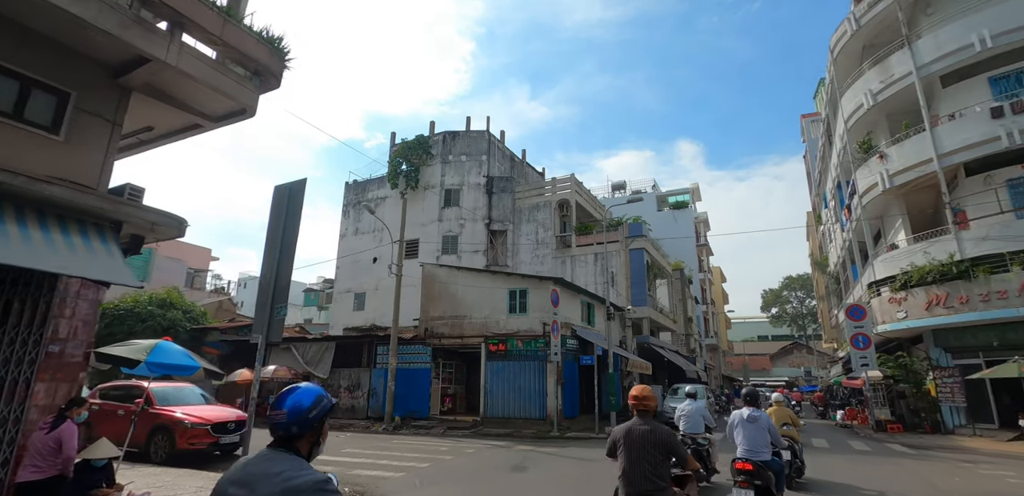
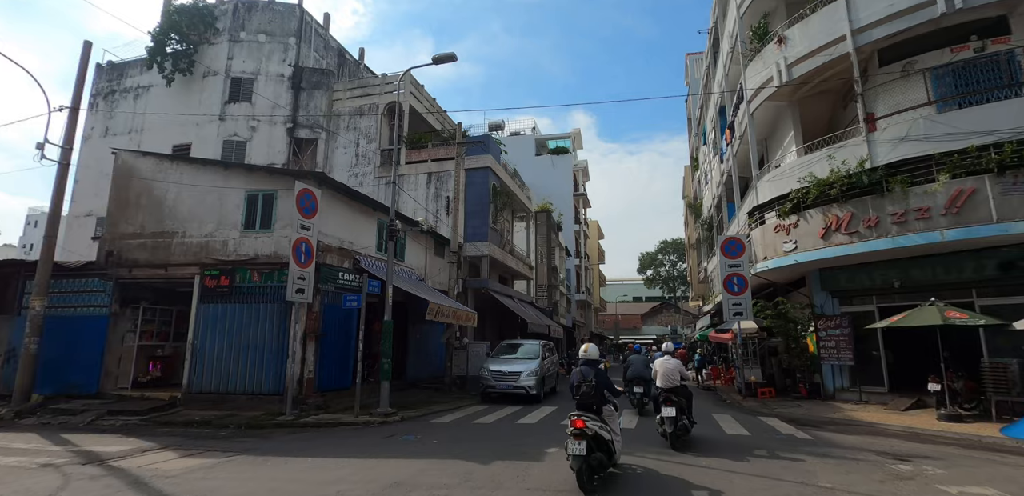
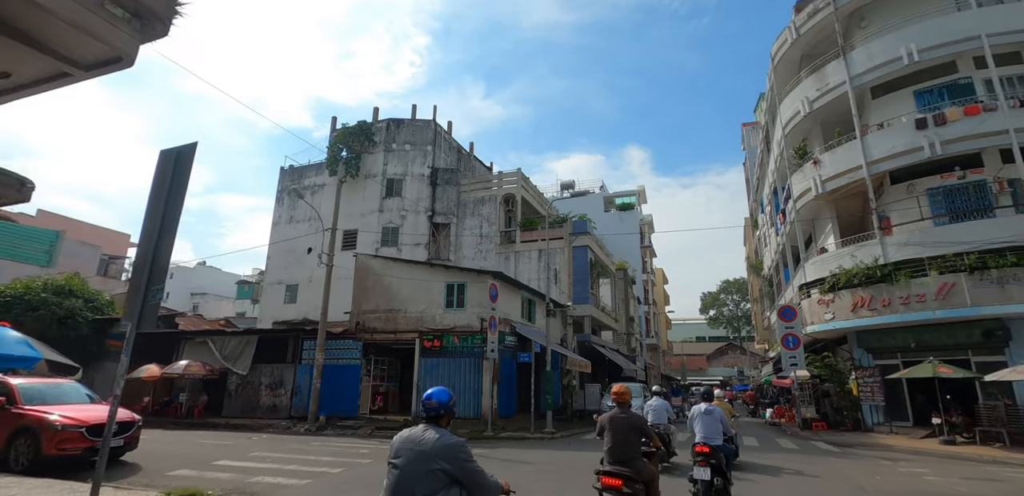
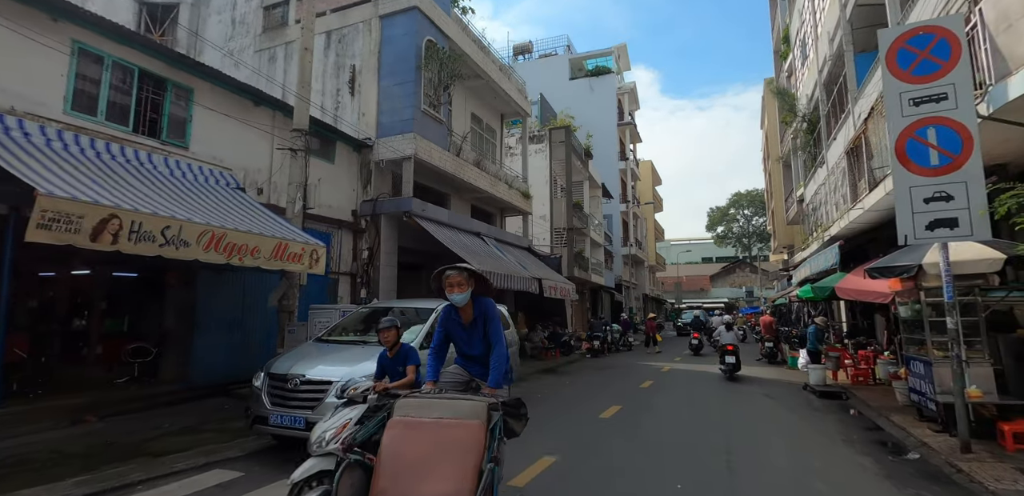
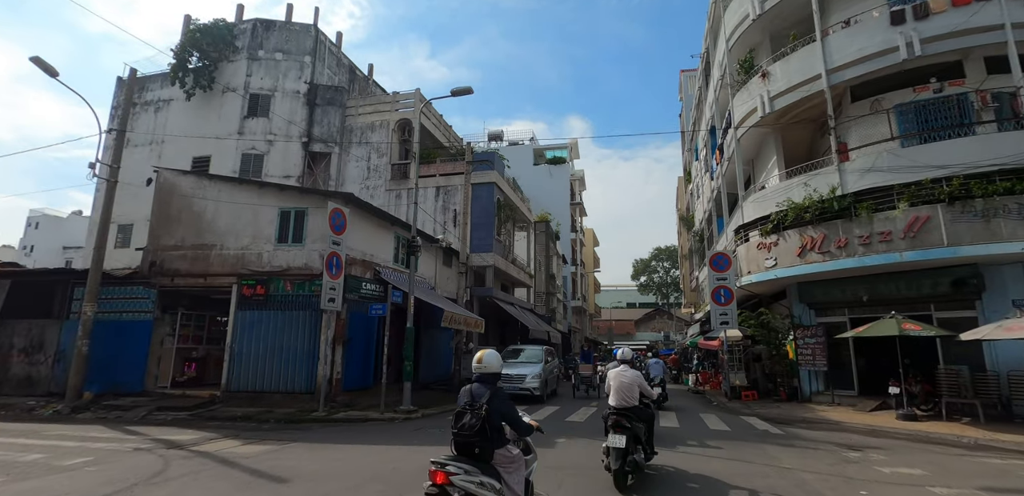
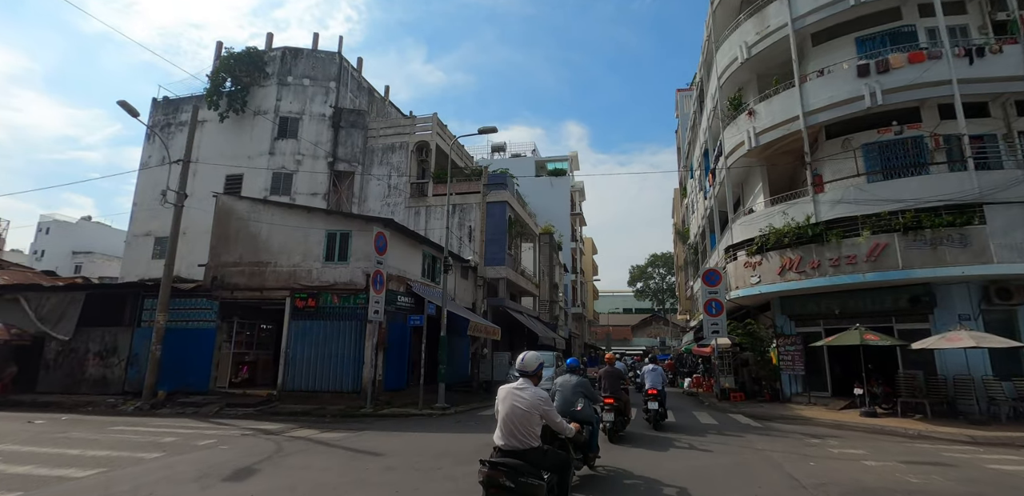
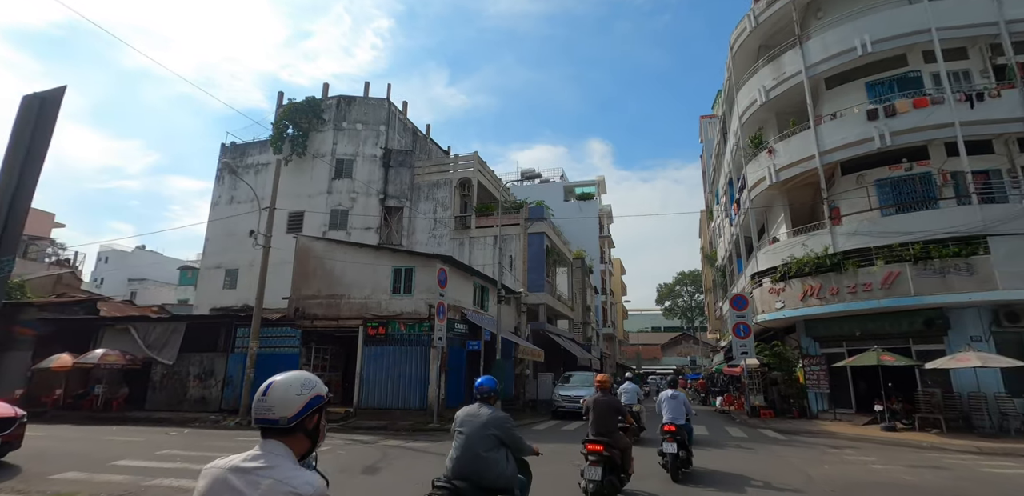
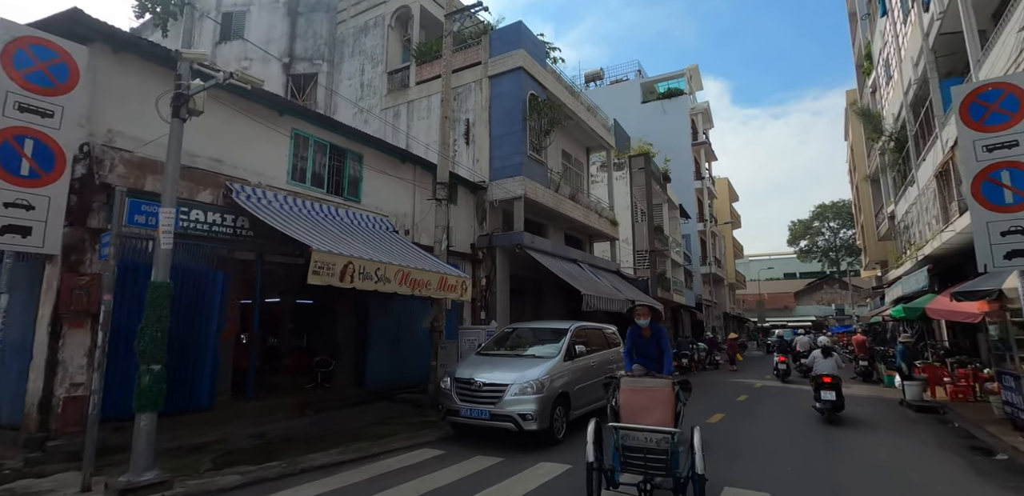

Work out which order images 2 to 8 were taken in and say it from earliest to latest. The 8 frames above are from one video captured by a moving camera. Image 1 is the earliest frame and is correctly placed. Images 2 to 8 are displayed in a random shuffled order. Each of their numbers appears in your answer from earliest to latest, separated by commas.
3, 7, 6, 5, 2, 8, 4
